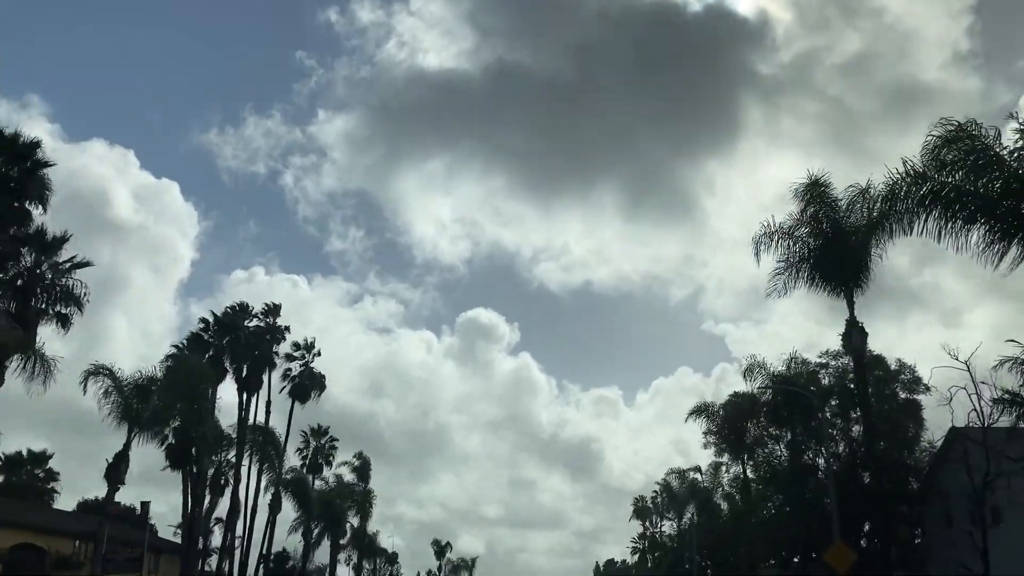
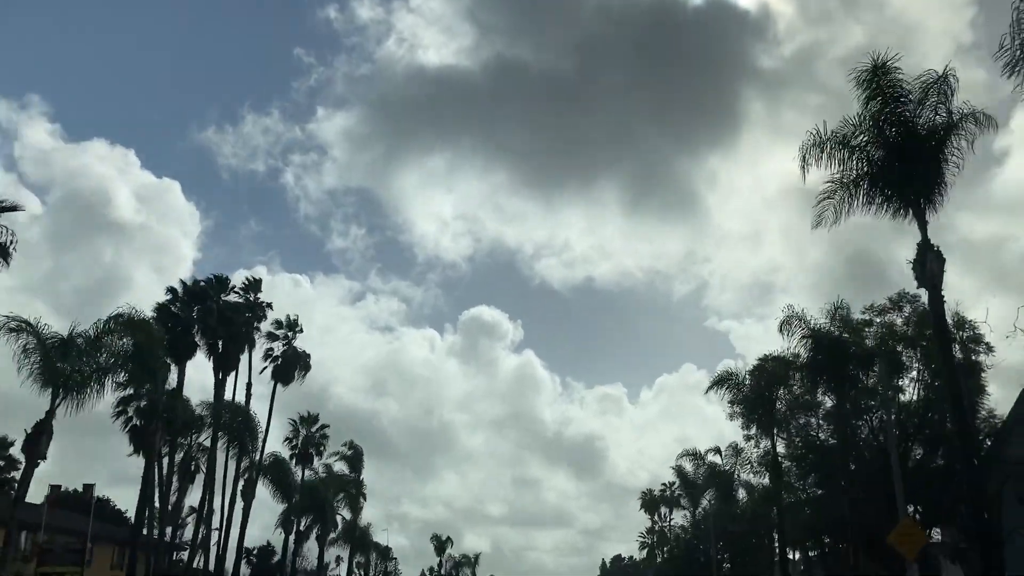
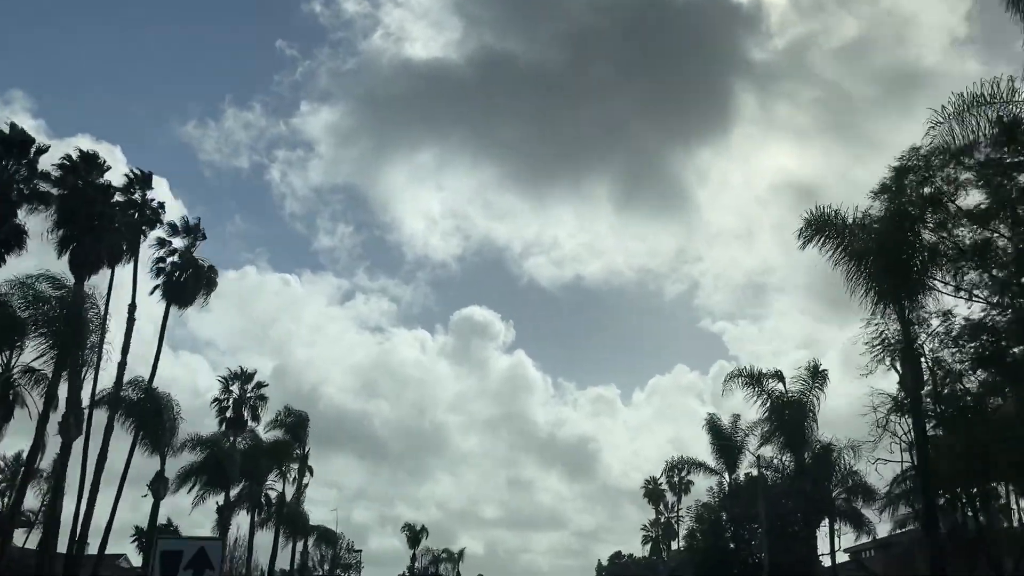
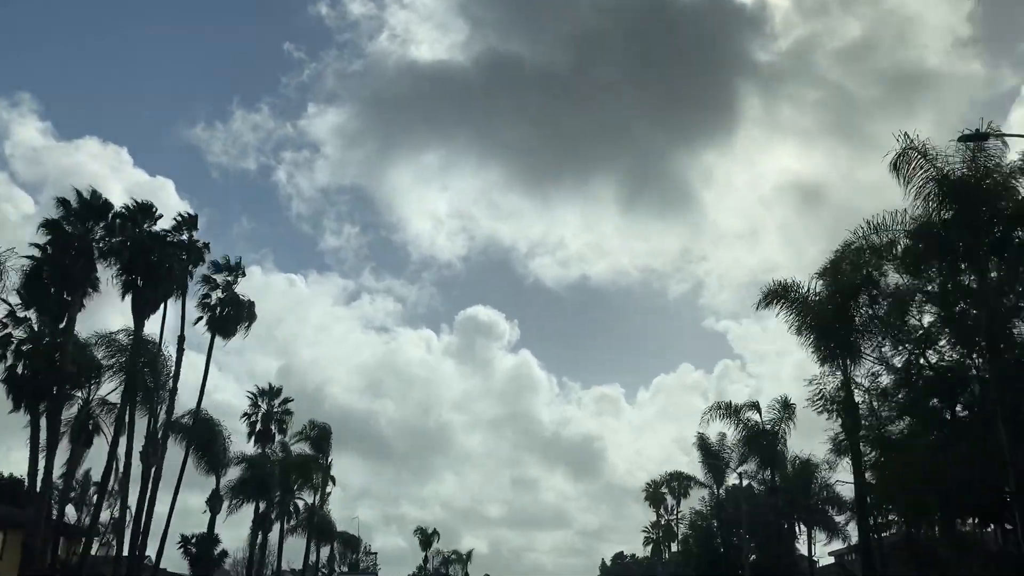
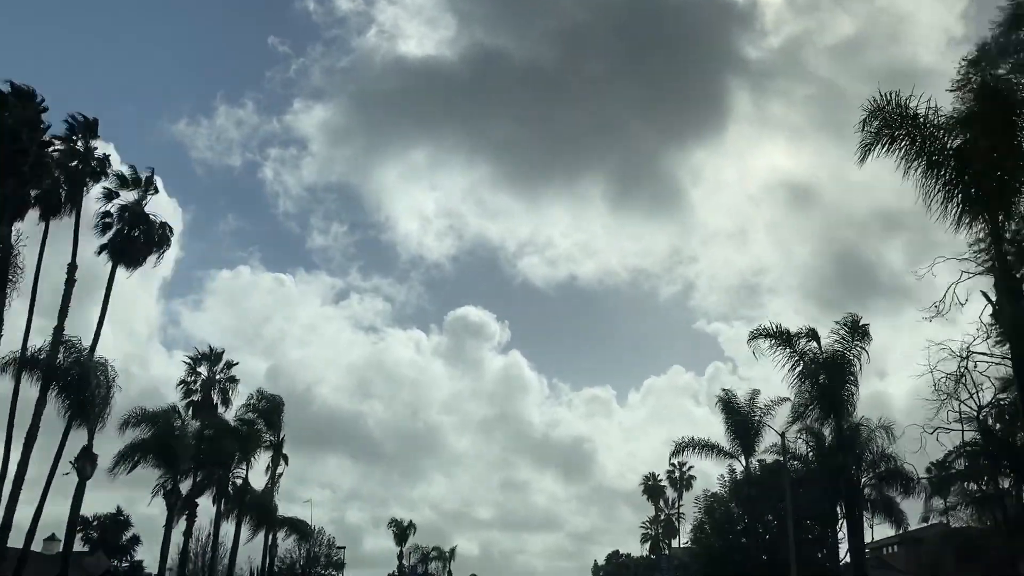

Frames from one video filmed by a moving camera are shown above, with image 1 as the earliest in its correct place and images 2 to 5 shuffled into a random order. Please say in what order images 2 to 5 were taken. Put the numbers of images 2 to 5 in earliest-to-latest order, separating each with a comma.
2, 4, 3, 5
